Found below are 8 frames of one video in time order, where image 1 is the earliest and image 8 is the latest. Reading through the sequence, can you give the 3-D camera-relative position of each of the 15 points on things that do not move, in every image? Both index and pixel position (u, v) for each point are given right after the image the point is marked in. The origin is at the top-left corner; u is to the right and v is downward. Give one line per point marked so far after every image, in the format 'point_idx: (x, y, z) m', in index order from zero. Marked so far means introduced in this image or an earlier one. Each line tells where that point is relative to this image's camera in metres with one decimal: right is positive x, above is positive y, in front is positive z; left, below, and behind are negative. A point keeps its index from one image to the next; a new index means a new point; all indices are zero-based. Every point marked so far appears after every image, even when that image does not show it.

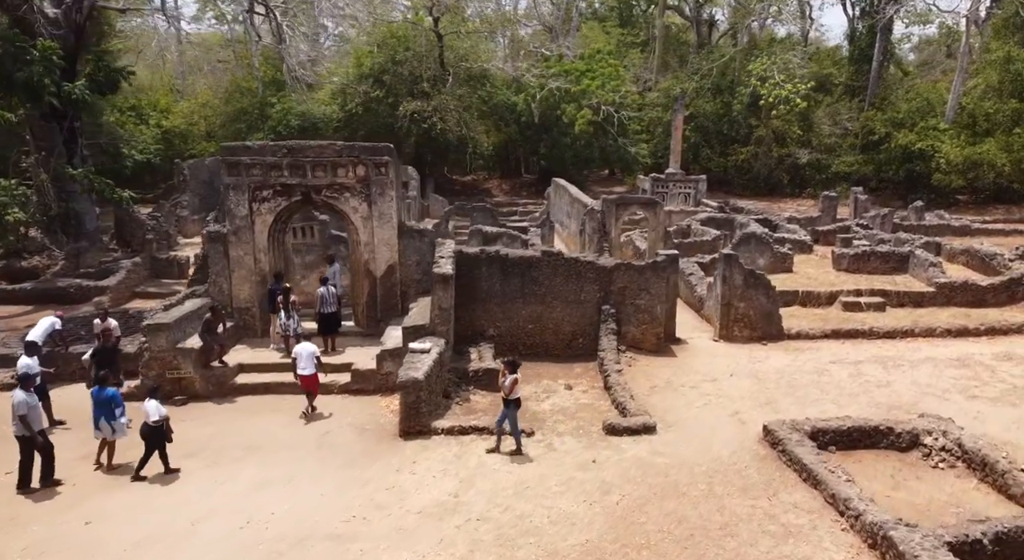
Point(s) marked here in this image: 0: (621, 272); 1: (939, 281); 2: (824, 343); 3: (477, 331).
0: (+2.1, +0.2, +13.1) m
1: (+10.3, 0.0, +17.2) m
2: (+6.2, -1.3, +14.2) m
3: (-0.6, -0.9, +13.0) m
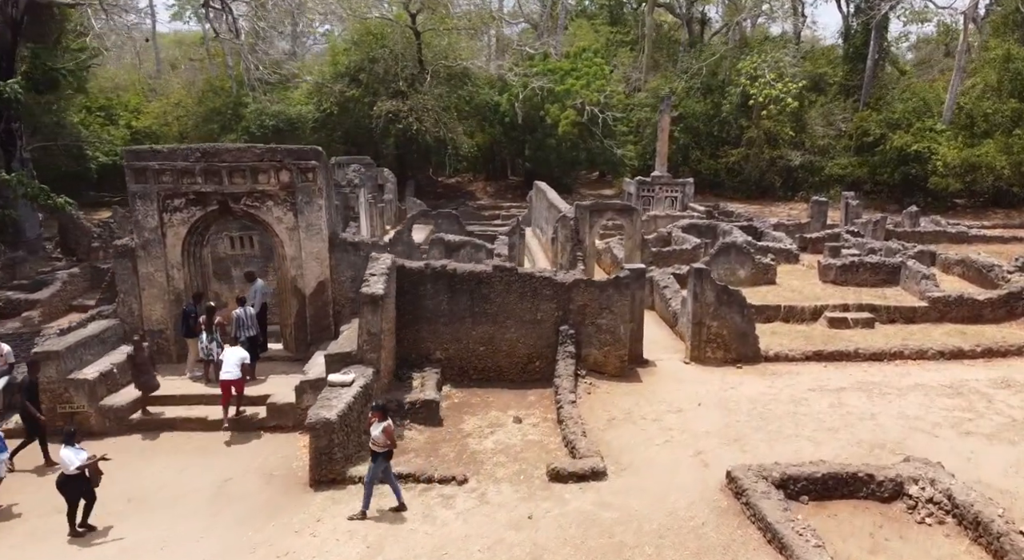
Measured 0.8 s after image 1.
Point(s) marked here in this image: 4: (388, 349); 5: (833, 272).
0: (+1.2, -0.1, +11.9) m
1: (+9.4, -0.3, +15.9) m
2: (+5.3, -1.6, +12.9) m
3: (-1.5, -1.2, +11.8) m
4: (-1.9, -1.0, +10.7) m
5: (+7.9, +0.2, +17.6) m
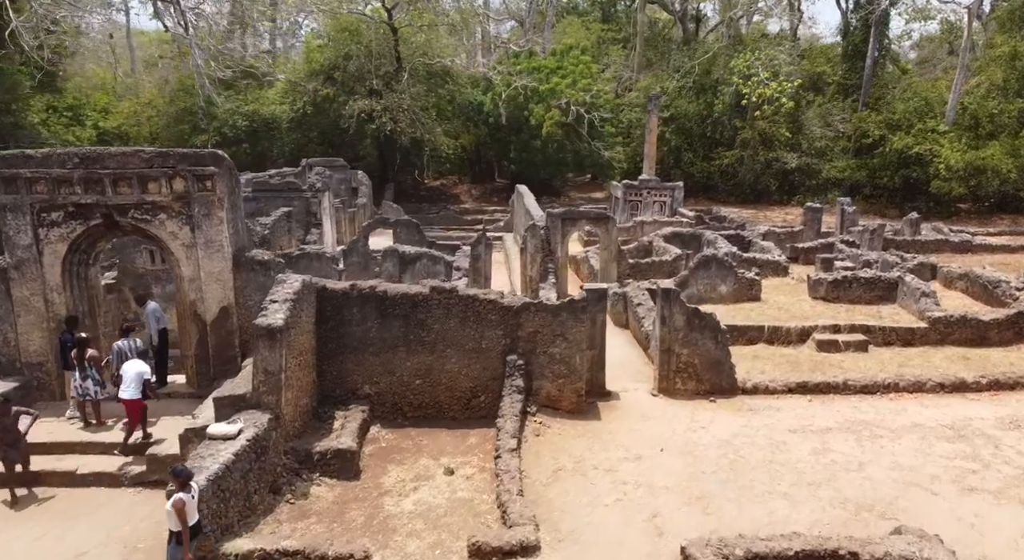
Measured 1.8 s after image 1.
0: (+0.3, -0.5, +10.4) m
1: (+8.5, -0.7, +14.4) m
2: (+4.4, -1.9, +11.4) m
3: (-2.4, -1.6, +10.3) m
4: (-2.8, -1.4, +9.3) m
5: (+7.0, -0.2, +16.1) m
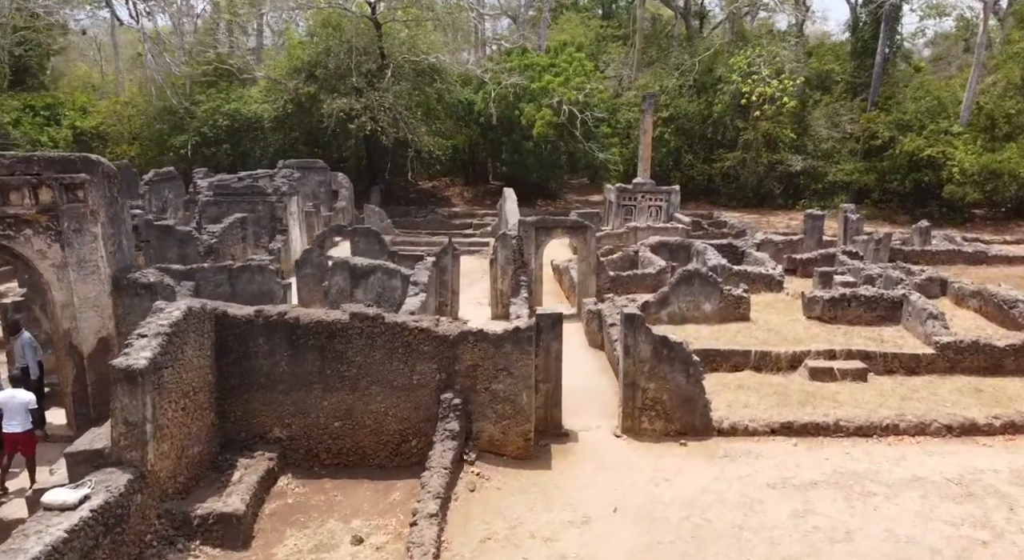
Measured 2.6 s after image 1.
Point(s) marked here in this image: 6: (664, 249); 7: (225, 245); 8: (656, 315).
0: (-0.5, -0.8, +8.9) m
1: (+7.7, -1.1, +12.8) m
2: (+3.6, -2.3, +9.9) m
3: (-3.2, -1.9, +8.9) m
4: (-3.6, -1.7, +7.9) m
5: (+6.3, -0.5, +14.6) m
6: (+4.0, +0.8, +19.1) m
7: (-6.7, +0.8, +16.6) m
8: (+2.9, -0.7, +14.3) m
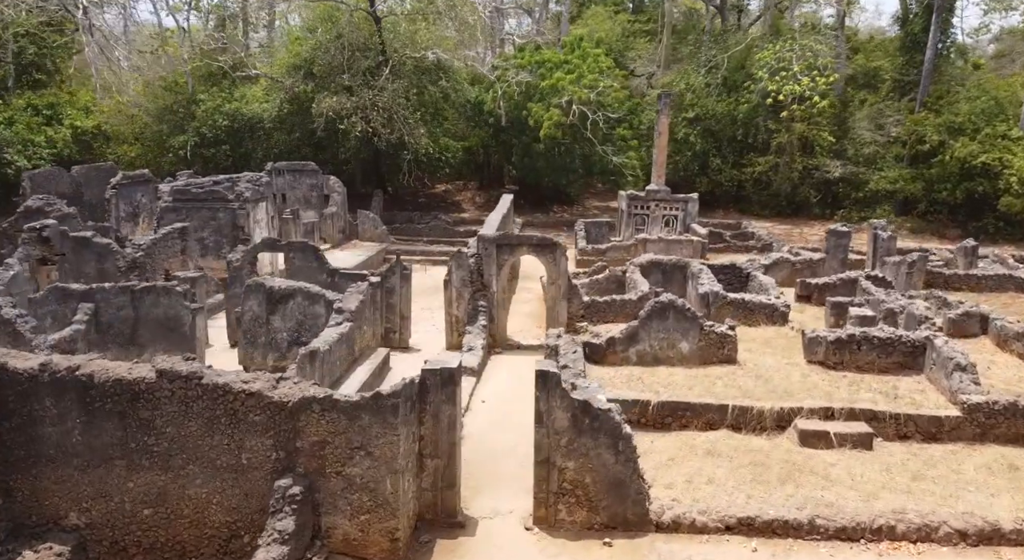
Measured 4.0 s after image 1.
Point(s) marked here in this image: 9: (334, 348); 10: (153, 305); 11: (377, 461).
0: (-1.9, -1.3, +6.9) m
1: (+6.6, -1.7, +10.3) m
2: (+2.2, -2.9, +7.6) m
3: (-4.6, -2.3, +7.1) m
4: (-5.1, -2.1, +6.1) m
5: (+5.3, -1.2, +12.1) m
6: (+3.4, +0.3, +16.7) m
7: (-7.5, +0.5, +14.9) m
8: (+1.9, -1.2, +12.1) m
9: (-2.7, -1.1, +10.9) m
10: (-6.2, -0.4, +12.3) m
11: (-1.3, -1.7, +7.0) m
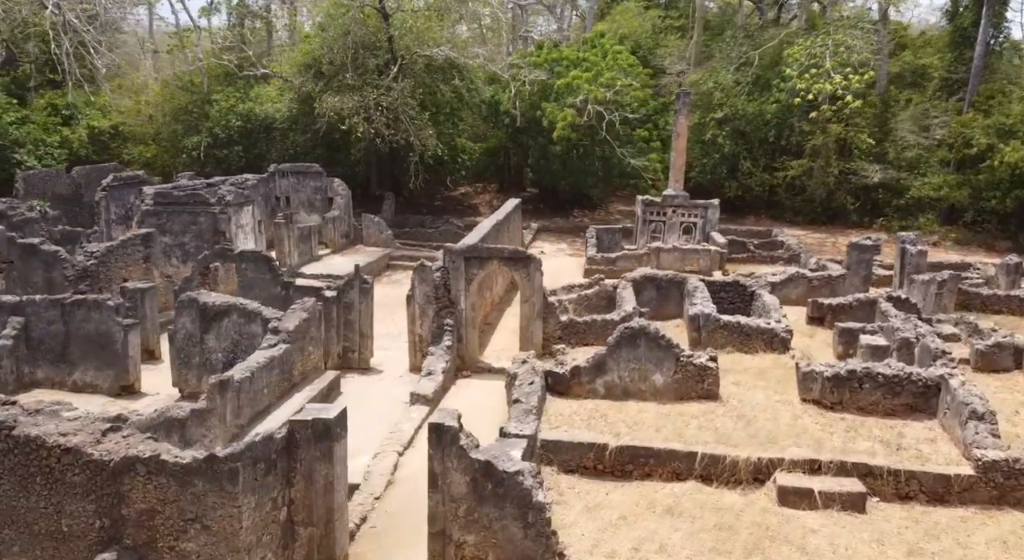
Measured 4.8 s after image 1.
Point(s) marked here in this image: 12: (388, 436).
0: (-3.0, -1.6, +5.8) m
1: (+5.7, -2.1, +8.6) m
2: (+1.2, -3.2, +6.3) m
3: (-5.7, -2.6, +6.2) m
4: (-6.2, -2.4, +5.2) m
5: (+4.5, -1.6, +10.5) m
6: (+3.0, -0.1, +15.2) m
7: (-8.0, +0.3, +14.2) m
8: (+1.1, -1.6, +10.7) m
9: (-3.5, -1.3, +9.8) m
10: (-6.8, -0.6, +11.4) m
11: (-2.4, -2.0, +5.9) m
12: (-1.7, -2.3, +10.2) m
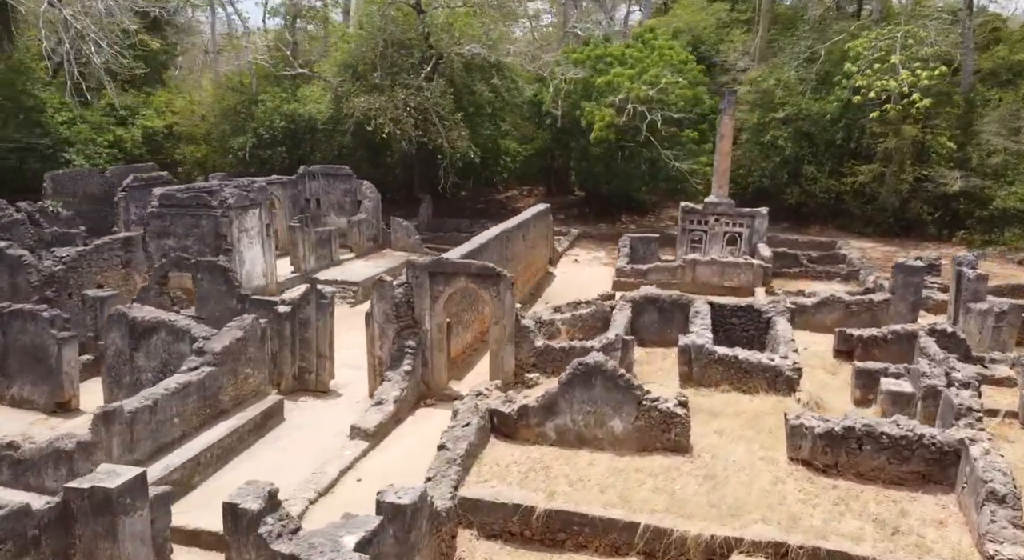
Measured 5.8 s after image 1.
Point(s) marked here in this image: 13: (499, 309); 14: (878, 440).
0: (-4.3, -1.8, +4.9) m
1: (+4.6, -2.6, +6.7) m
2: (-0.2, -3.6, +4.9) m
3: (-7.0, -2.8, +5.6) m
4: (-7.6, -2.5, +4.6) m
5: (+3.7, -2.0, +8.8) m
6: (+2.7, -0.5, +13.6) m
7: (-8.3, +0.2, +13.8) m
8: (+0.3, -1.9, +9.3) m
9: (-4.4, -1.6, +8.9) m
10: (-7.5, -0.8, +10.9) m
11: (-3.7, -2.3, +4.9) m
12: (-2.6, -2.5, +9.2) m
13: (-0.2, -0.5, +11.7) m
14: (+4.4, -1.9, +8.4) m
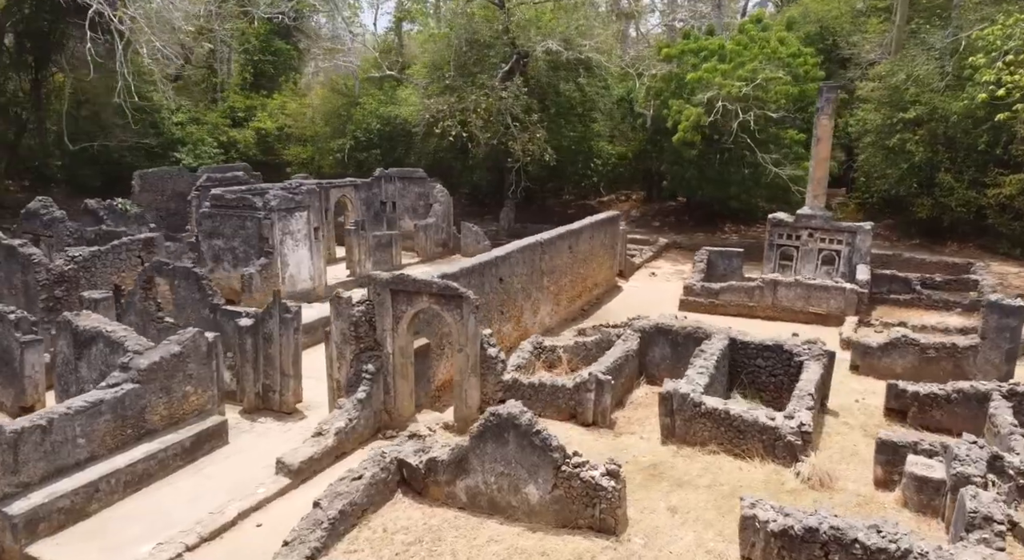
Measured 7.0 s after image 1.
0: (-6.1, -2.0, +4.6) m
1: (+2.9, -3.1, +4.6) m
2: (-2.2, -3.9, +3.8) m
3: (-8.7, -2.8, +5.8) m
4: (-9.5, -2.5, +5.0) m
5: (+2.4, -2.5, +6.8) m
6: (+2.5, -1.0, +11.7) m
7: (-8.2, +0.1, +14.1) m
8: (-0.7, -2.3, +8.0) m
9: (-5.4, -1.7, +8.5) m
10: (-8.0, -0.8, +11.1) m
11: (-5.6, -2.5, +4.5) m
12: (-3.7, -2.8, +8.4) m
13: (-0.7, -0.9, +10.5) m
14: (+3.0, -2.4, +6.3) m
